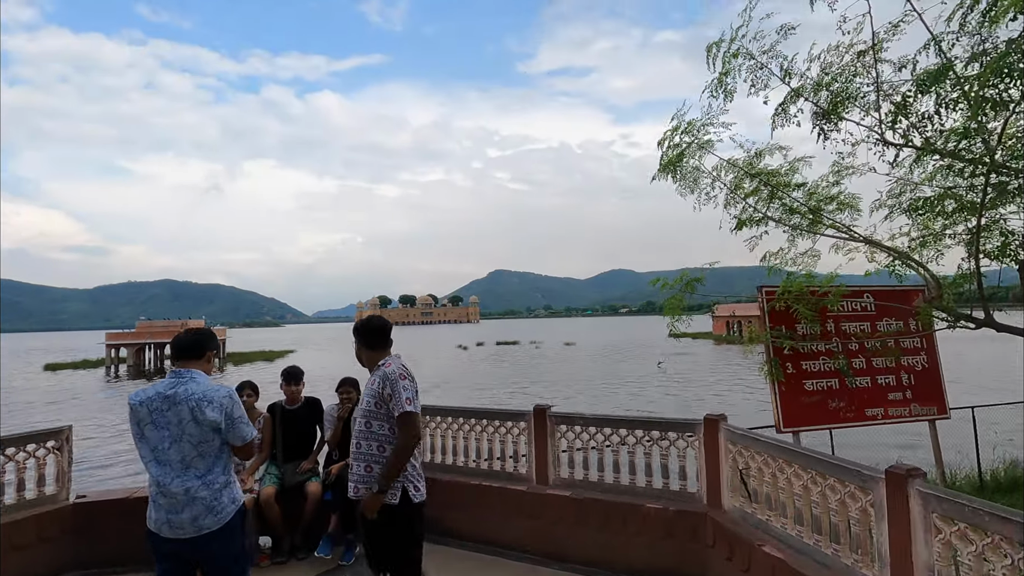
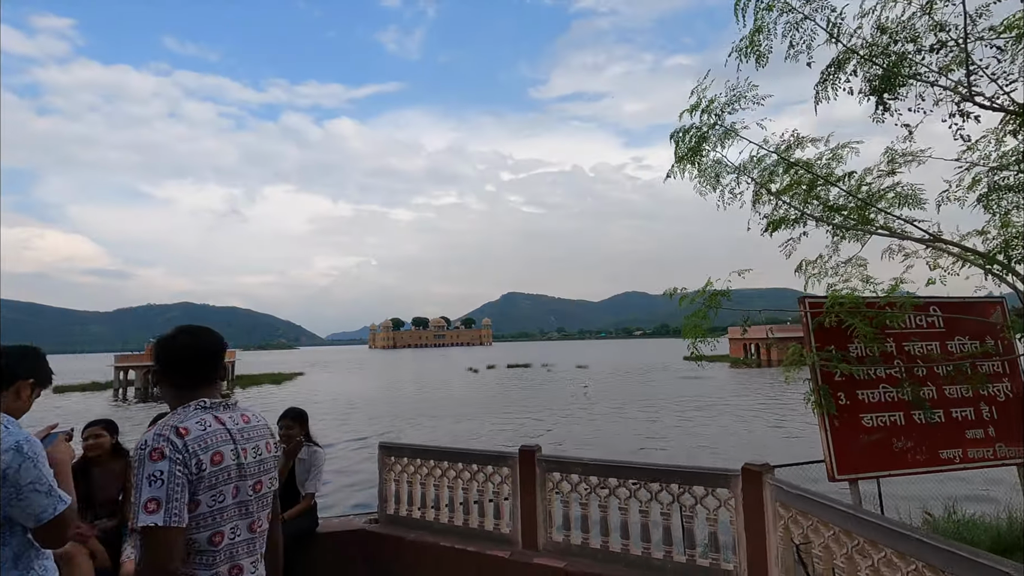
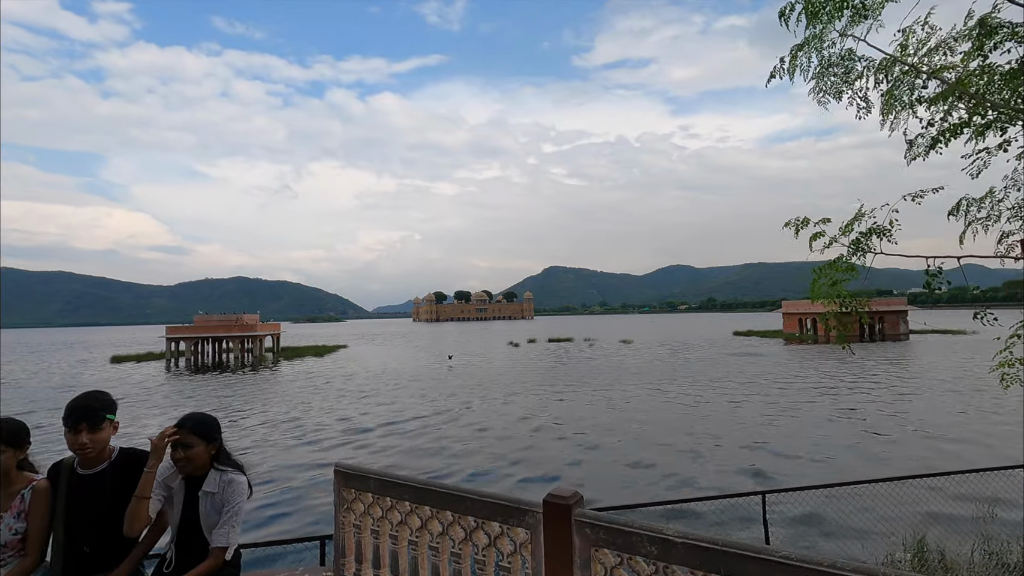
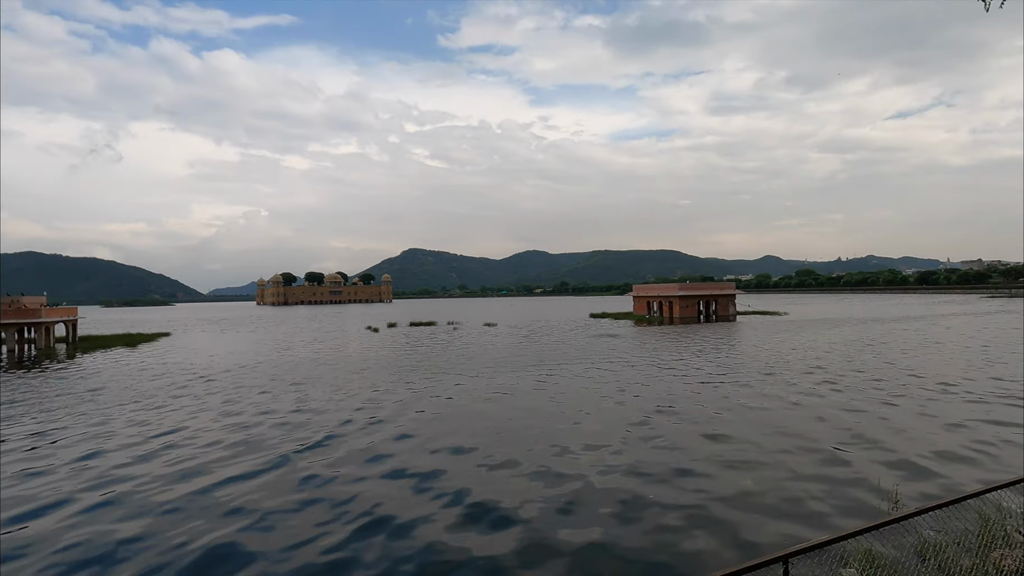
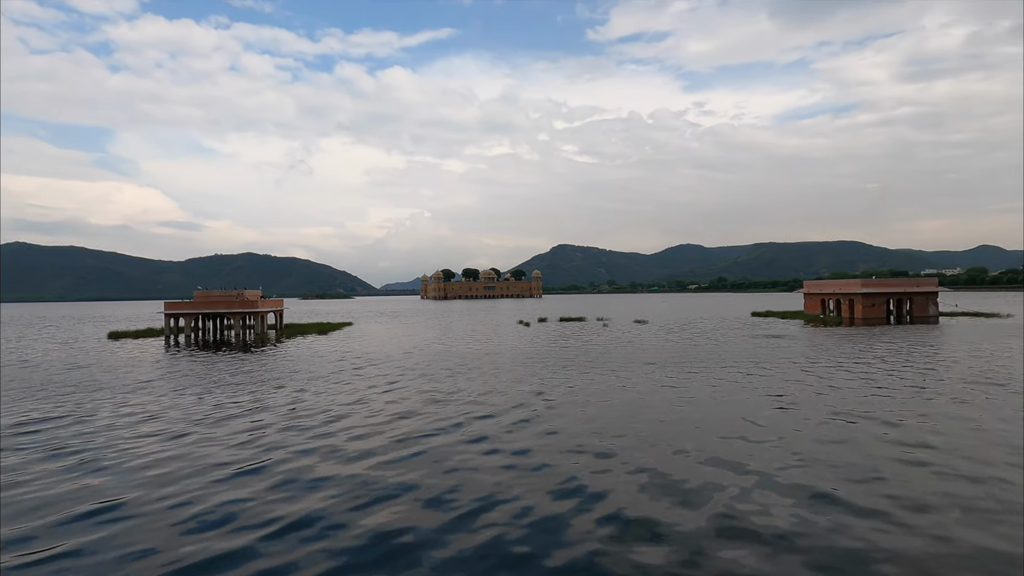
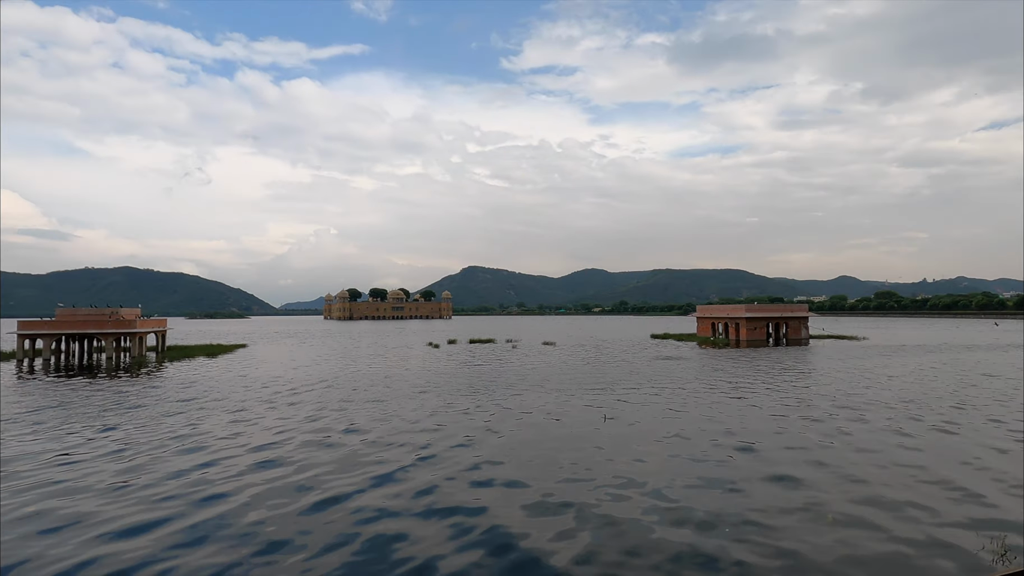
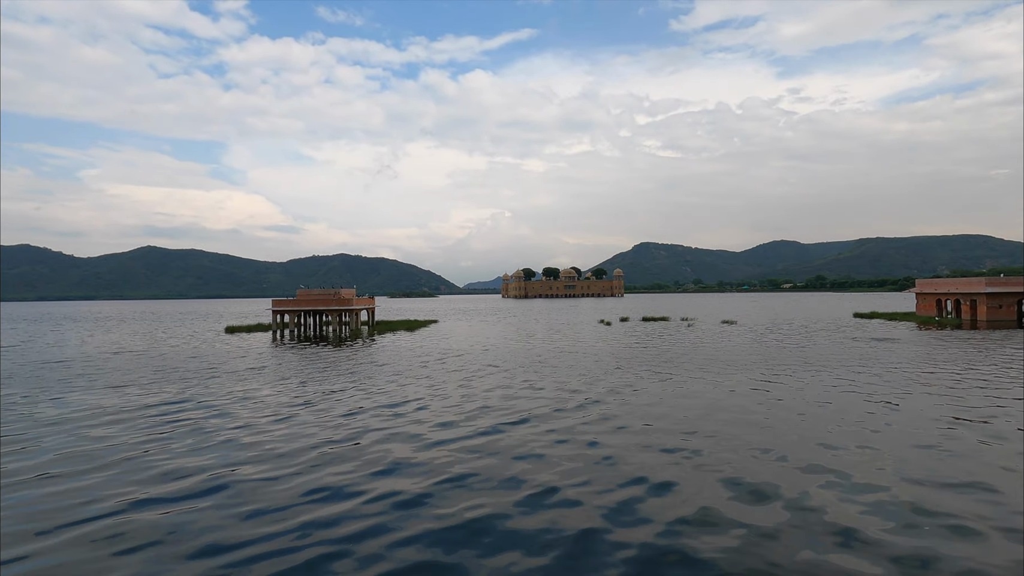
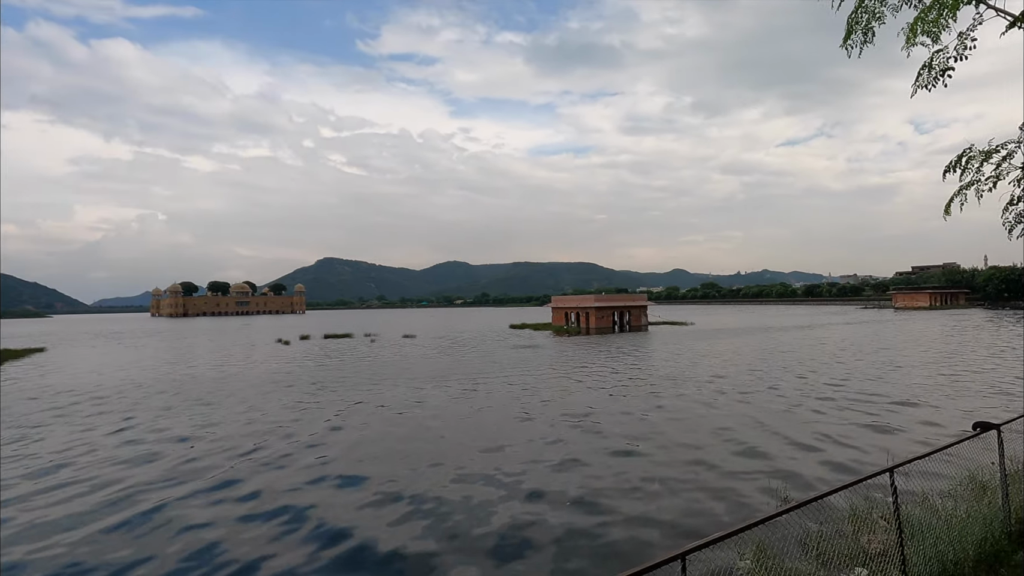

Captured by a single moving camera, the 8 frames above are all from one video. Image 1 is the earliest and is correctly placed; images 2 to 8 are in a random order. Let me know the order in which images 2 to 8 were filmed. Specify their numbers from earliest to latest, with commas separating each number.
2, 3, 7, 5, 4, 8, 6
